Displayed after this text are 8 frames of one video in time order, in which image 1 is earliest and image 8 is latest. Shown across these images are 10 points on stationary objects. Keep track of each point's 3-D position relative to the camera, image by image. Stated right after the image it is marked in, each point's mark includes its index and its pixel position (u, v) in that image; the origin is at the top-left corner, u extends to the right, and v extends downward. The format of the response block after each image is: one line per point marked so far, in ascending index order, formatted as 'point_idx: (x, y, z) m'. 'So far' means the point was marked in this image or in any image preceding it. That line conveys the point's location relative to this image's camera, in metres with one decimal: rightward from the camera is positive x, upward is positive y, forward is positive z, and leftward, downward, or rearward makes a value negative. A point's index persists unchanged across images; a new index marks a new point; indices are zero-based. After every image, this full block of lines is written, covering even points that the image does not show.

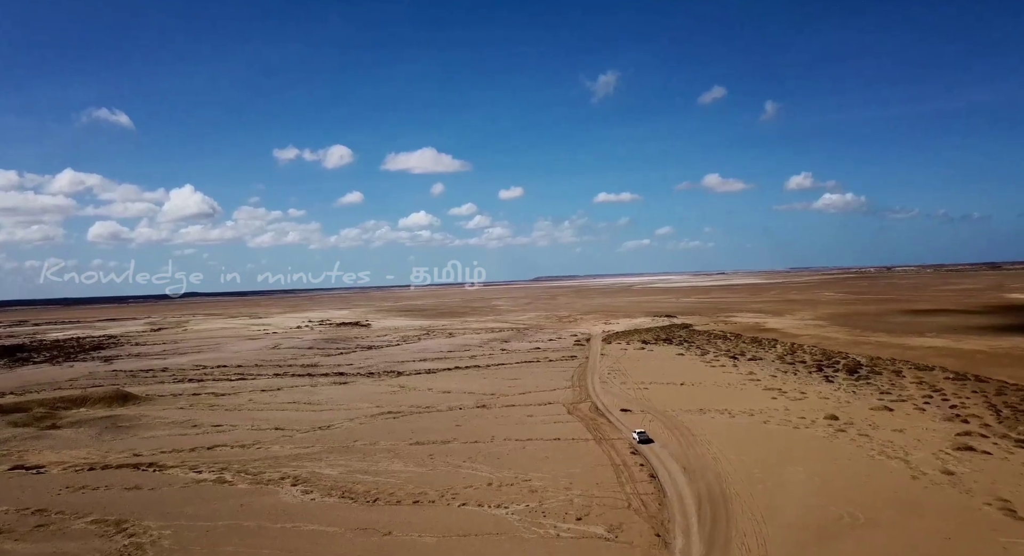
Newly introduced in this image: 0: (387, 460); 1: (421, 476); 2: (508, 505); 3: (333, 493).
0: (-4.0, -5.8, +18.8) m
1: (-2.7, -5.9, +17.5) m
2: (-0.1, -5.9, +15.3) m
3: (-4.9, -5.9, +16.0) m
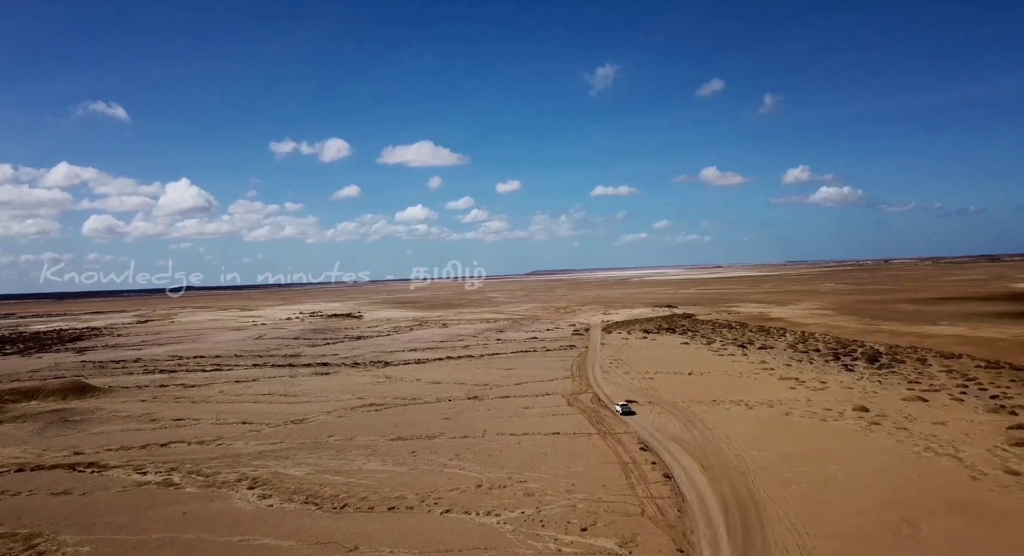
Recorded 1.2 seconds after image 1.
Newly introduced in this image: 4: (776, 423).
0: (-4.2, -5.1, +16.5) m
1: (-2.9, -5.2, +15.2) m
2: (-0.3, -5.2, +13.0) m
3: (-5.1, -5.2, +13.7) m
4: (+8.7, -4.7, +19.3) m
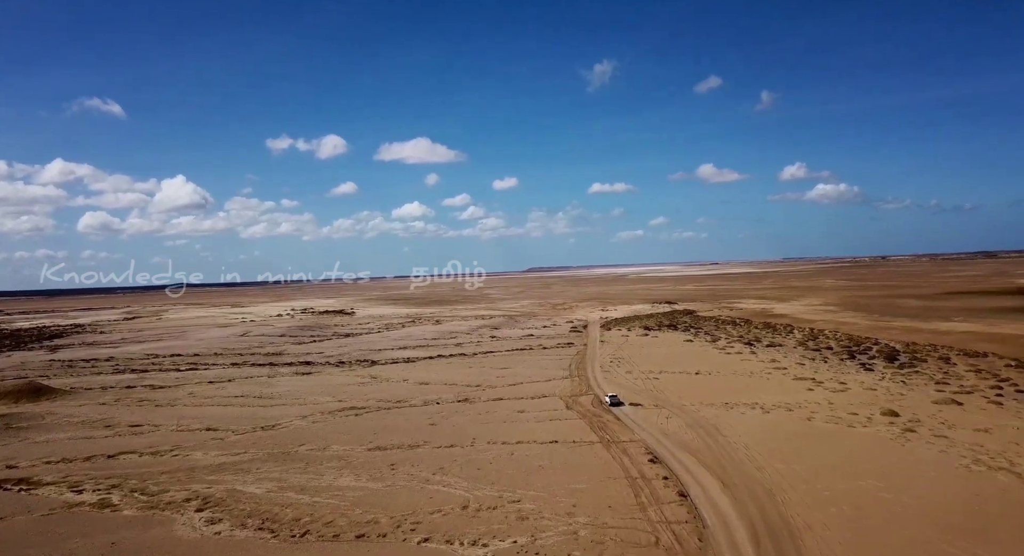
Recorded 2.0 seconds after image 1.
0: (-4.4, -4.8, +14.6) m
1: (-3.1, -4.9, +13.2) m
2: (-0.5, -4.9, +11.1) m
3: (-5.3, -4.9, +11.7) m
4: (+8.5, -4.5, +17.4) m
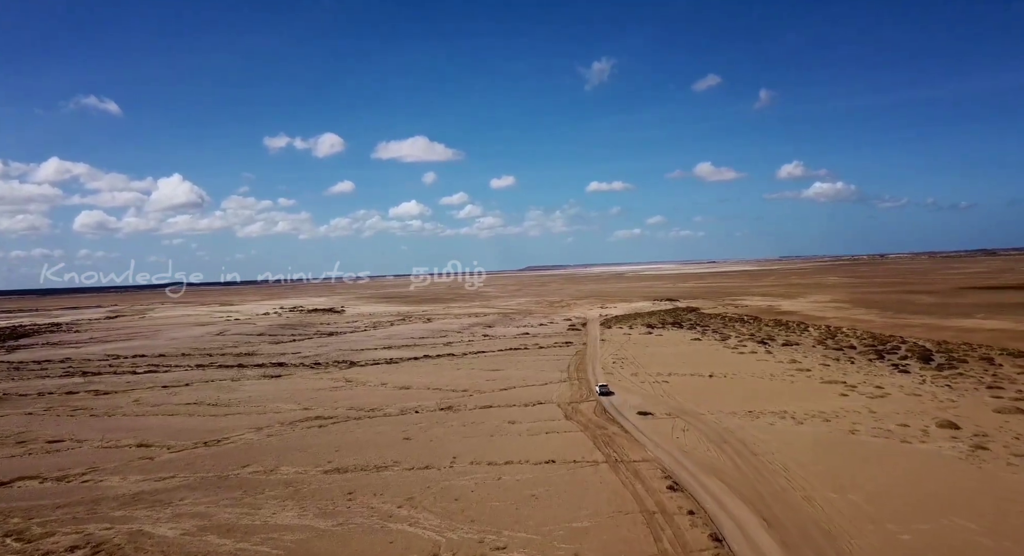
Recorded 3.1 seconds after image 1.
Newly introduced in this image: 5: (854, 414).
0: (-4.7, -4.5, +11.6) m
1: (-3.4, -4.6, +10.3) m
2: (-0.7, -4.6, +8.2) m
3: (-5.5, -4.6, +8.8) m
4: (+8.2, -4.1, +14.5) m
5: (+10.0, -4.0, +17.1) m
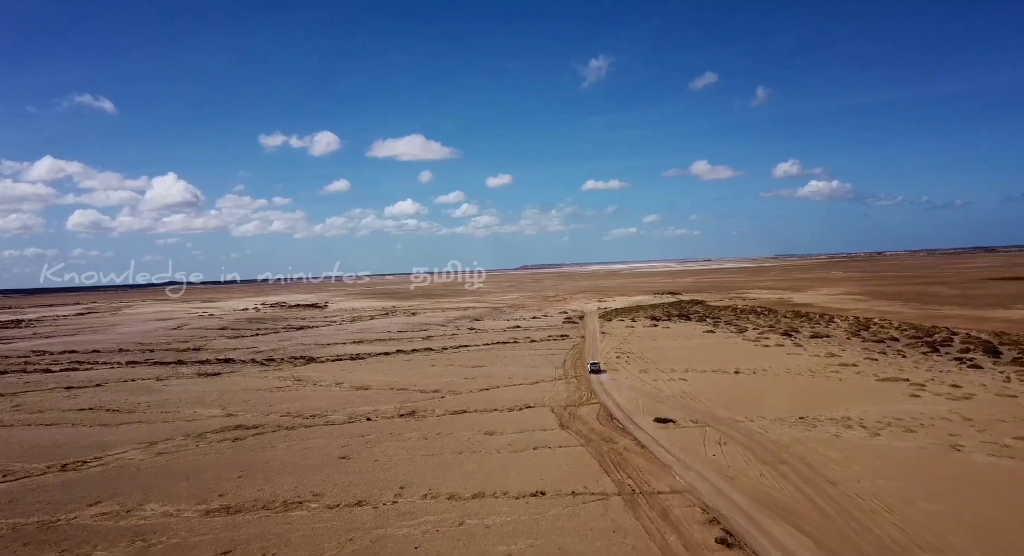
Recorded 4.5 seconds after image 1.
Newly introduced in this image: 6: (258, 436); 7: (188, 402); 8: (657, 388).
0: (-5.2, -3.7, +7.3) m
1: (-3.8, -3.8, +6.0) m
2: (-1.2, -3.8, +3.9) m
3: (-6.0, -3.8, +4.5) m
4: (+7.7, -3.3, +10.3) m
5: (+9.5, -3.2, +12.9) m
6: (-5.9, -3.6, +13.5) m
7: (-9.6, -3.7, +17.4) m
8: (+4.5, -3.4, +18.0) m
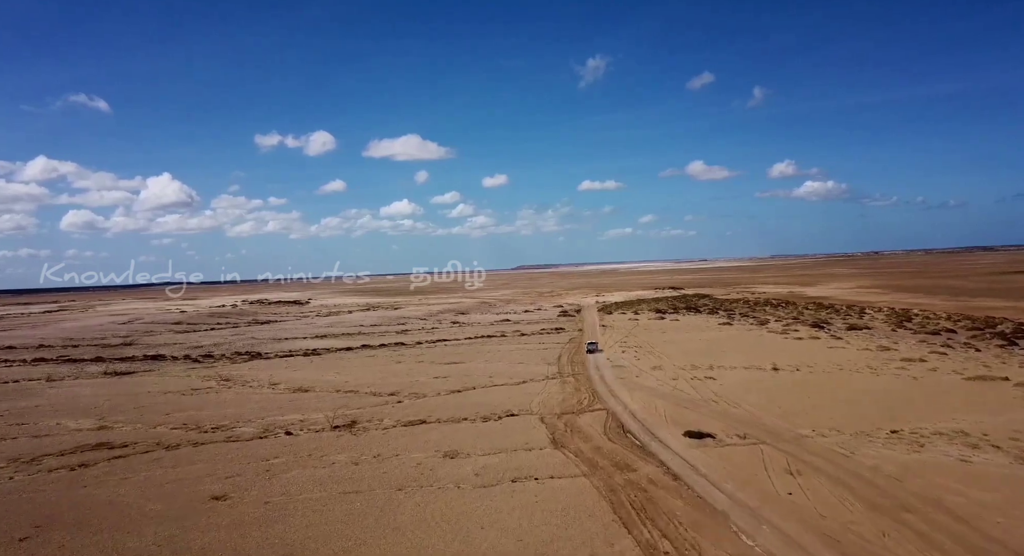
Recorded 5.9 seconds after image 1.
0: (-5.6, -3.0, +3.2) m
1: (-4.2, -3.0, +1.8) m
2: (-1.6, -3.1, -0.2) m
3: (-6.4, -3.1, +0.4) m
4: (+7.2, -2.6, +6.2) m
5: (+9.0, -2.4, +8.8) m
6: (-6.3, -2.9, +9.4) m
7: (-10.1, -3.0, +13.2) m
8: (+4.0, -2.6, +13.9) m
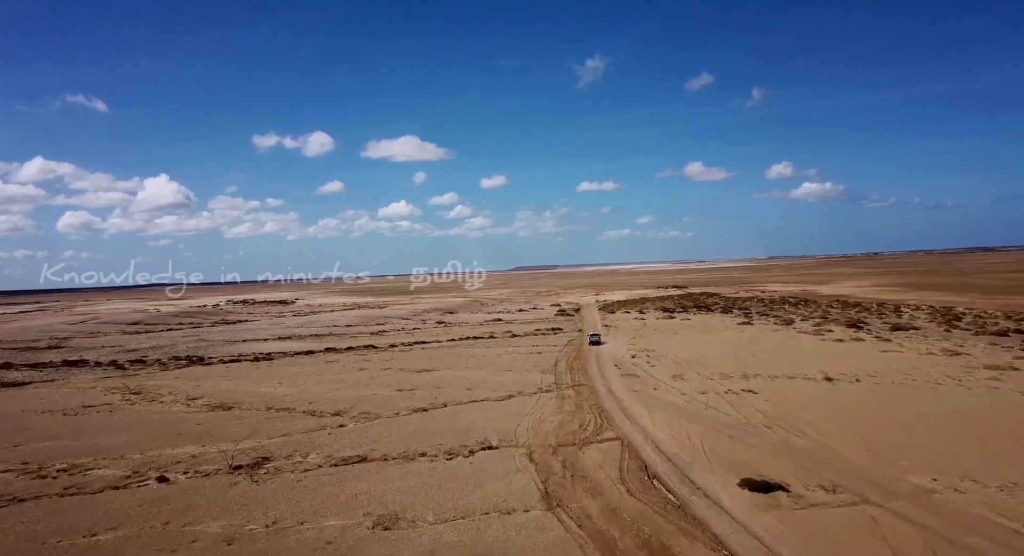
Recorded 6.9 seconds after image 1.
0: (-5.9, -2.6, -0.2) m
1: (-4.5, -2.7, -1.5) m
2: (-1.9, -2.8, -3.6) m
3: (-6.7, -2.7, -3.0) m
4: (+6.9, -2.3, +2.9) m
5: (+8.7, -2.1, +5.5) m
6: (-6.7, -2.6, +6.0) m
7: (-10.4, -2.7, +9.8) m
8: (+3.6, -2.3, +10.6) m
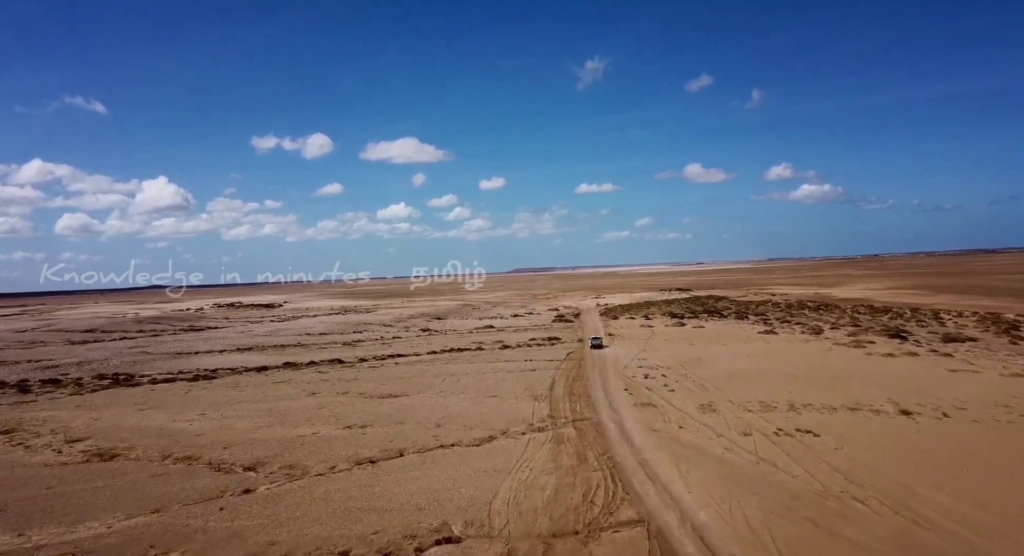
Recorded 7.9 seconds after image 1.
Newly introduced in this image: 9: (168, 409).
0: (-6.2, -2.7, -3.1) m
1: (-4.8, -2.7, -4.4) m
2: (-2.1, -2.8, -6.5) m
3: (-6.9, -2.8, -5.9) m
4: (+6.6, -2.3, 0.0) m
5: (+8.4, -2.2, +2.6) m
6: (-6.9, -2.6, +3.1) m
7: (-10.7, -2.7, +6.9) m
8: (+3.4, -2.4, +7.7) m
9: (-6.8, -2.5, +12.0) m
